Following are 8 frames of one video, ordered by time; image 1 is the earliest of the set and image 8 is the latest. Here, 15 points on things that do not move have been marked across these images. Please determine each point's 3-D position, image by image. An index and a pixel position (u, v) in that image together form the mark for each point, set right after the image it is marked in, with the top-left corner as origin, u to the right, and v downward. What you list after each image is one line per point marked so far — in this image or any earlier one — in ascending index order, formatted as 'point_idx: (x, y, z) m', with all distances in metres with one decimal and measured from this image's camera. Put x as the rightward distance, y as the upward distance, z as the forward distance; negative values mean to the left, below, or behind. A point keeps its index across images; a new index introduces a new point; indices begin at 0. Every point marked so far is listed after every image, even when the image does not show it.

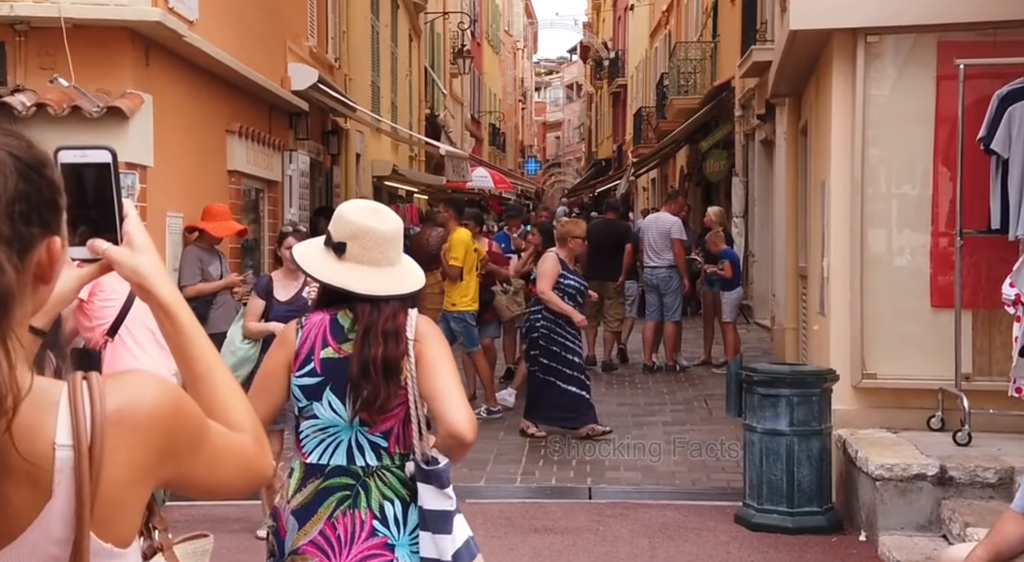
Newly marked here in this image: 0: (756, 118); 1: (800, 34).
0: (+3.4, +2.2, +17.7) m
1: (+1.8, +1.6, +8.0) m
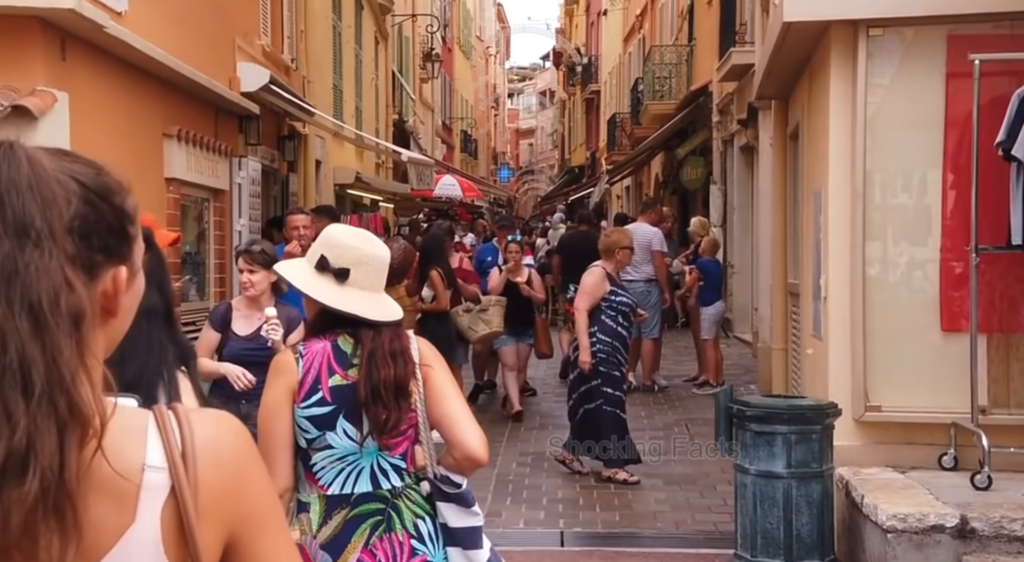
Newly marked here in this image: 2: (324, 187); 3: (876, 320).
0: (+3.0, +2.1, +16.9) m
1: (+1.6, +1.4, +7.2) m
2: (-2.4, +1.2, +16.6) m
3: (+2.0, -0.2, +7.1) m
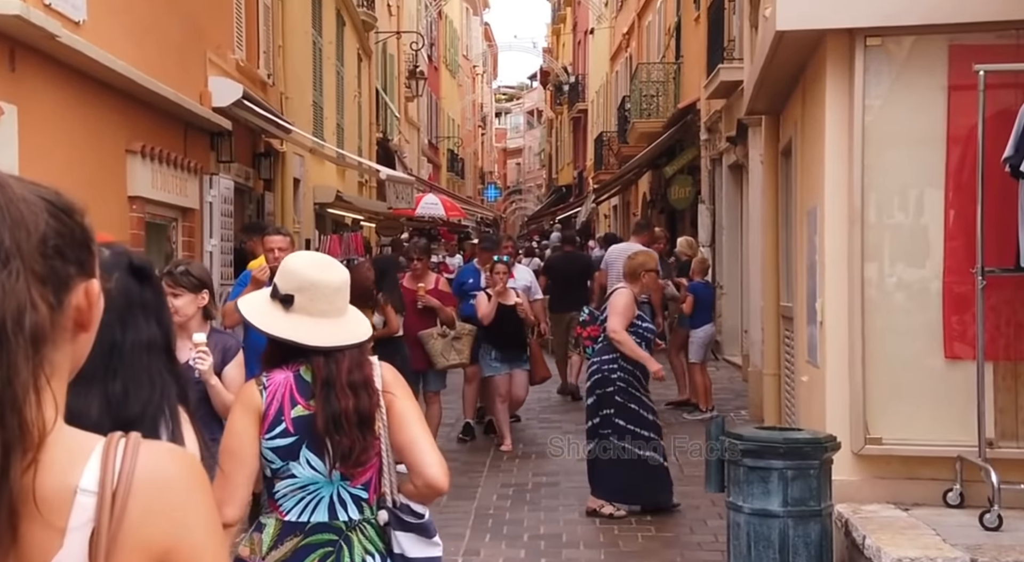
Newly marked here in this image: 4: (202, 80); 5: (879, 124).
0: (+2.8, +1.8, +16.6) m
1: (+1.5, +1.3, +6.9) m
2: (-2.6, +0.9, +16.2) m
3: (+1.9, -0.4, +6.7) m
4: (-2.7, +1.7, +10.9) m
5: (+1.9, +0.8, +6.7) m
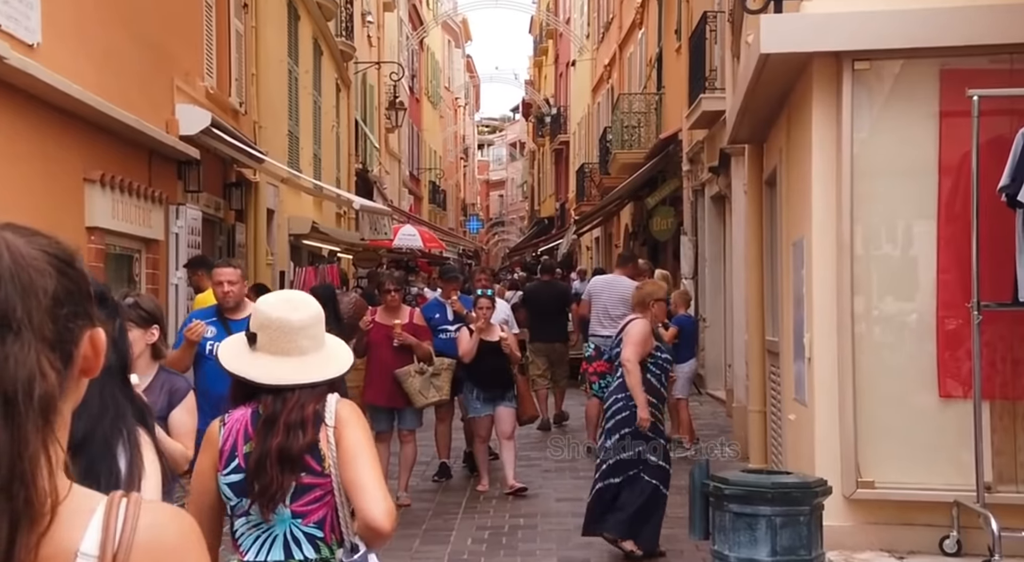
0: (+2.5, +1.4, +16.3) m
1: (+1.3, +1.1, +6.6) m
2: (-2.9, +0.5, +15.9) m
3: (+1.8, -0.5, +6.4) m
4: (-2.8, +1.4, +10.6) m
5: (+1.8, +0.6, +6.4) m
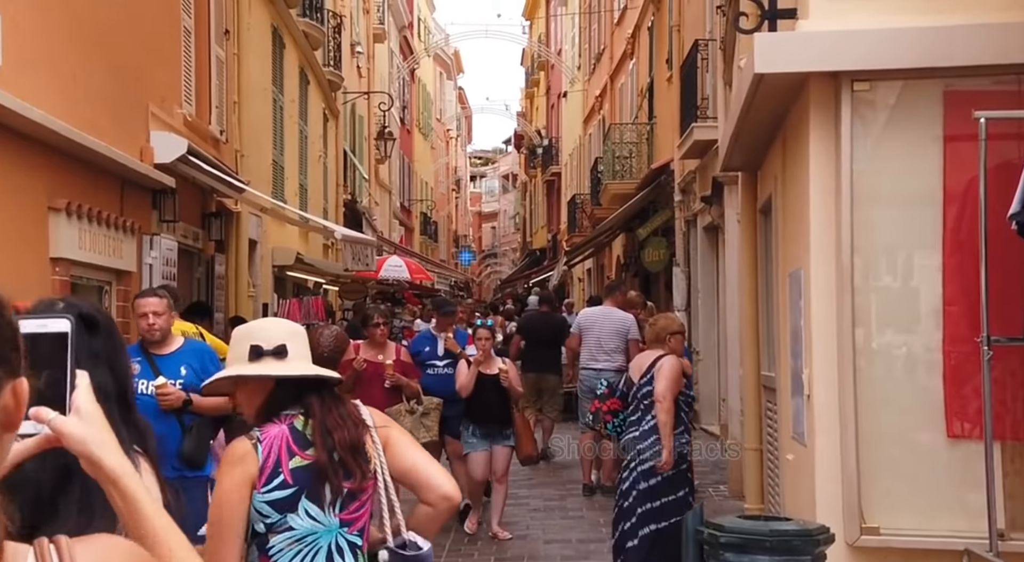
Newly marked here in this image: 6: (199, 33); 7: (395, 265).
0: (+2.3, +1.0, +16.0) m
1: (+1.2, +1.0, +6.3) m
2: (-3.1, +0.1, +15.5) m
3: (+1.7, -0.7, +6.1) m
4: (-3.0, +1.2, +10.2) m
5: (+1.7, +0.5, +6.1) m
6: (-3.1, +2.4, +12.5) m
7: (-1.8, +0.3, +19.7) m
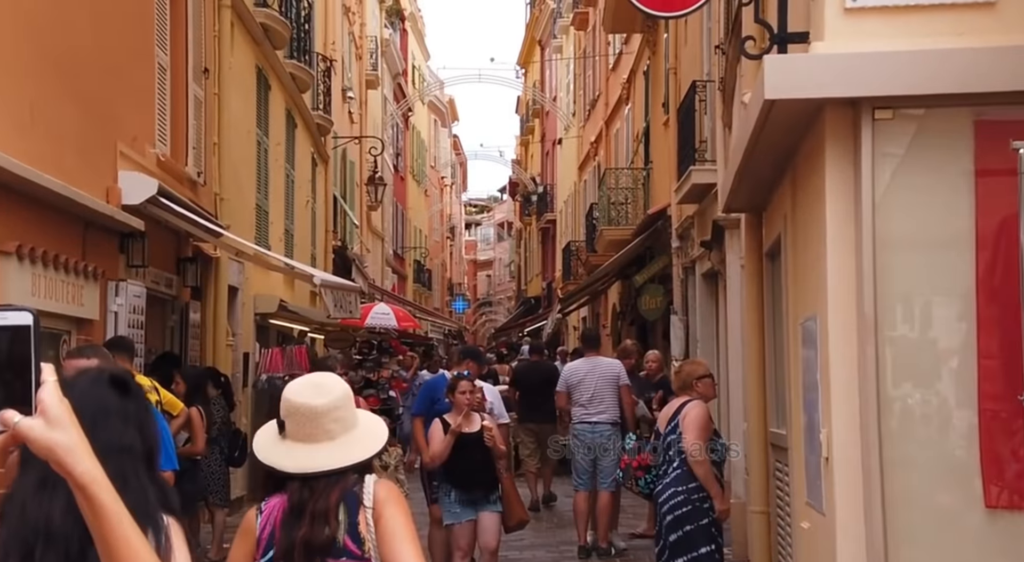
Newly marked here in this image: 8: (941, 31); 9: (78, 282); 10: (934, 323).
0: (+2.2, +0.4, +15.5) m
1: (+1.2, +0.8, +5.7) m
2: (-3.1, -0.4, +14.9) m
3: (+1.6, -0.9, +5.4) m
4: (-3.0, +0.8, +9.7) m
5: (+1.6, +0.3, +5.5) m
6: (-3.2, +2.0, +12.0) m
7: (-1.9, -0.5, +19.1) m
8: (+1.8, +1.1, +5.5) m
9: (-3.0, 0.0, +8.7) m
10: (+1.9, -0.2, +5.5) m
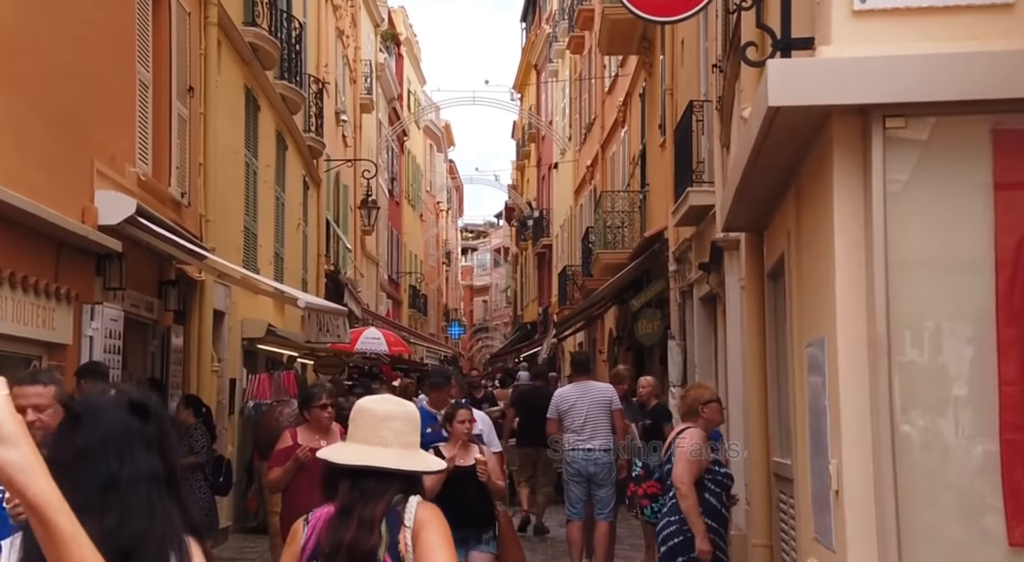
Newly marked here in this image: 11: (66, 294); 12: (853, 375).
0: (+2.2, +0.1, +15.1) m
1: (+1.1, +0.7, +5.3) m
2: (-3.2, -0.7, +14.5) m
3: (+1.6, -1.0, +5.1) m
4: (-3.1, +0.6, +9.3) m
5: (+1.6, +0.2, +5.2) m
6: (-3.2, +1.8, +11.7) m
7: (-2.0, -0.8, +18.7) m
8: (+1.8, +1.0, +5.2) m
9: (-3.0, -0.2, +8.4) m
10: (+1.8, -0.3, +5.1) m
11: (-3.0, -0.1, +8.7) m
12: (+1.4, -0.4, +5.2) m
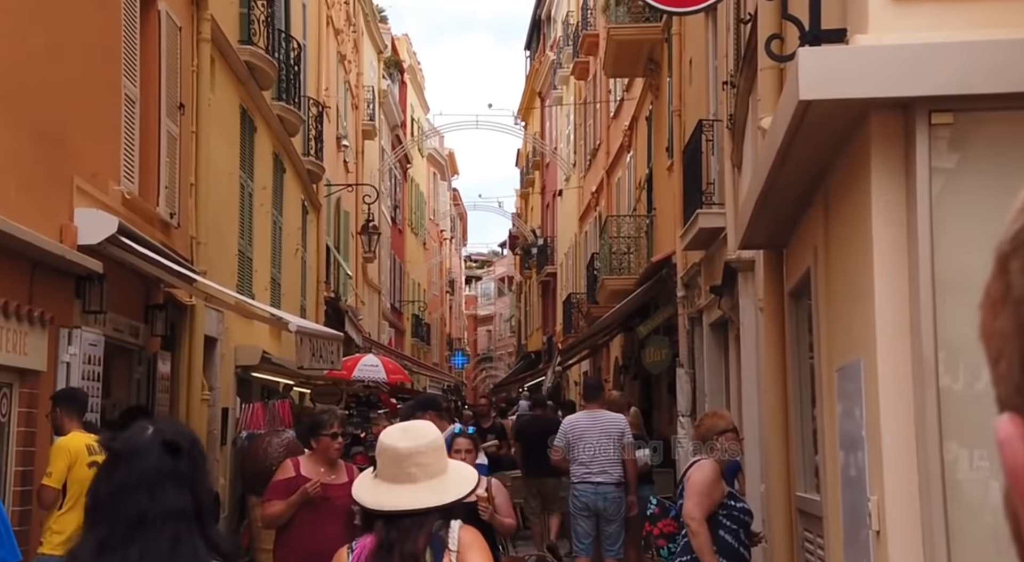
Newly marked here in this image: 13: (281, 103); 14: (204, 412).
0: (+2.2, -0.2, +14.6) m
1: (+1.1, +0.6, +4.8) m
2: (-3.2, -1.0, +14.0) m
3: (+1.6, -1.0, +4.5) m
4: (-3.1, +0.5, +8.8) m
5: (+1.6, +0.1, +4.6) m
6: (-3.2, +1.6, +11.2) m
7: (-2.0, -1.2, +18.2) m
8: (+1.8, +0.9, +4.7) m
9: (-3.0, -0.3, +7.9) m
10: (+1.8, -0.3, +4.6) m
11: (-3.0, -0.2, +8.2) m
12: (+1.4, -0.4, +4.7) m
13: (-3.2, +2.5, +18.0) m
14: (-3.1, -1.3, +13.0) m
